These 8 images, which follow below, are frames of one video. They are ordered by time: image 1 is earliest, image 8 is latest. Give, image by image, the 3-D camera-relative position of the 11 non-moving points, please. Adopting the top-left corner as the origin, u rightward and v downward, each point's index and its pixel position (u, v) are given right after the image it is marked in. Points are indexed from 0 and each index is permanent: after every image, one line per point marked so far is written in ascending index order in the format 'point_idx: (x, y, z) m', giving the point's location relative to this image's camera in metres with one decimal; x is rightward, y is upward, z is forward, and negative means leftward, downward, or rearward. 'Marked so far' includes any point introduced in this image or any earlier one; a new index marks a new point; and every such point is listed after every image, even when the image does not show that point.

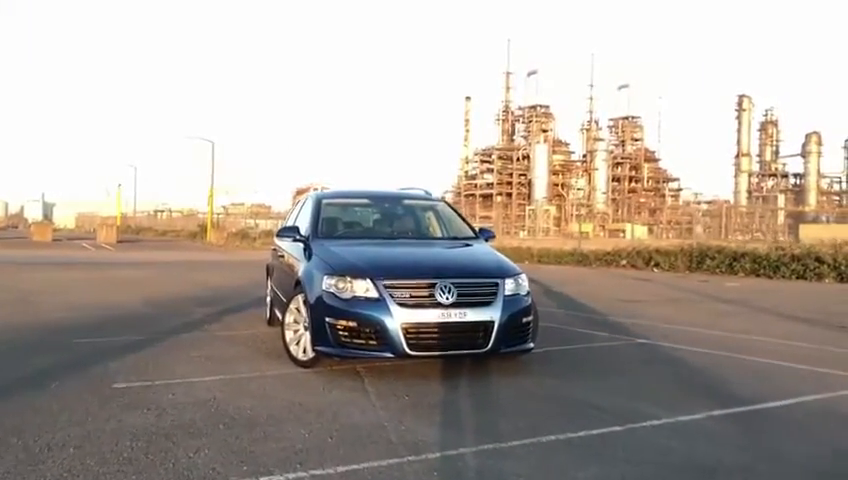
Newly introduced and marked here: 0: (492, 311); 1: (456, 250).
0: (+0.6, -0.7, +7.6) m
1: (+0.4, -0.1, +9.0) m
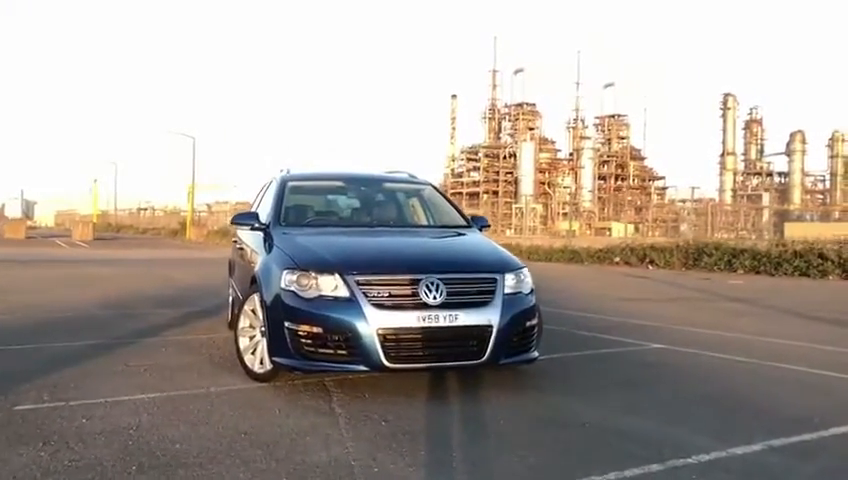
0: (+0.5, -0.6, +6.2) m
1: (+0.2, 0.0, +7.6) m
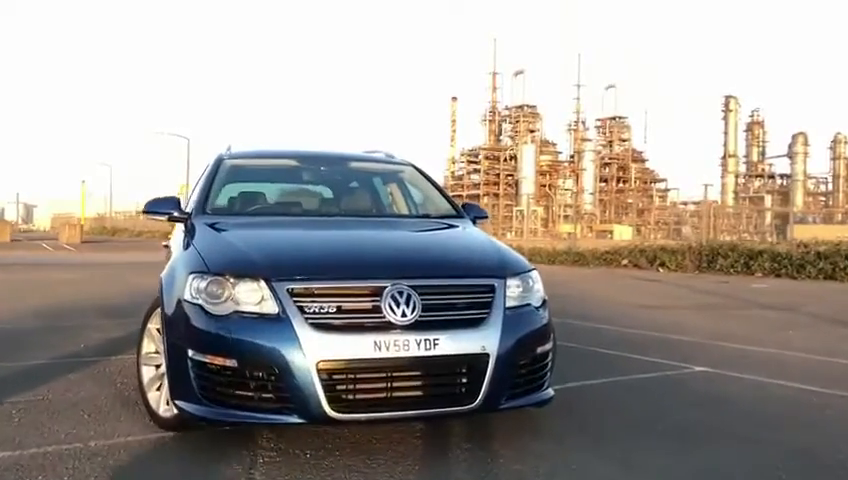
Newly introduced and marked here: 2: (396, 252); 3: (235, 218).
0: (+0.3, -0.5, +4.3) m
1: (0.0, 0.0, +5.7) m
2: (-0.2, -0.1, +5.0) m
3: (-1.4, +0.2, +5.8) m
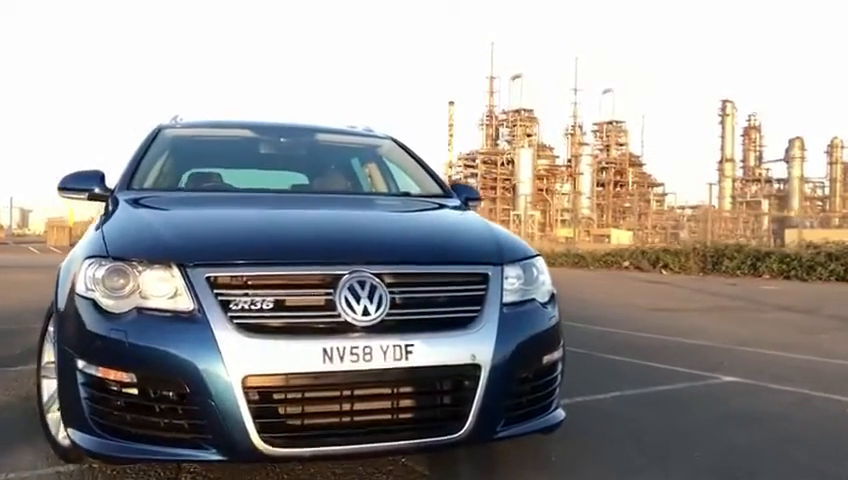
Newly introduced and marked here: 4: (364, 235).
0: (+0.2, -0.4, +3.2) m
1: (-0.1, +0.1, +4.6) m
2: (-0.3, +0.1, +3.9) m
3: (-1.5, +0.3, +4.7) m
4: (-0.3, 0.0, +3.7) m
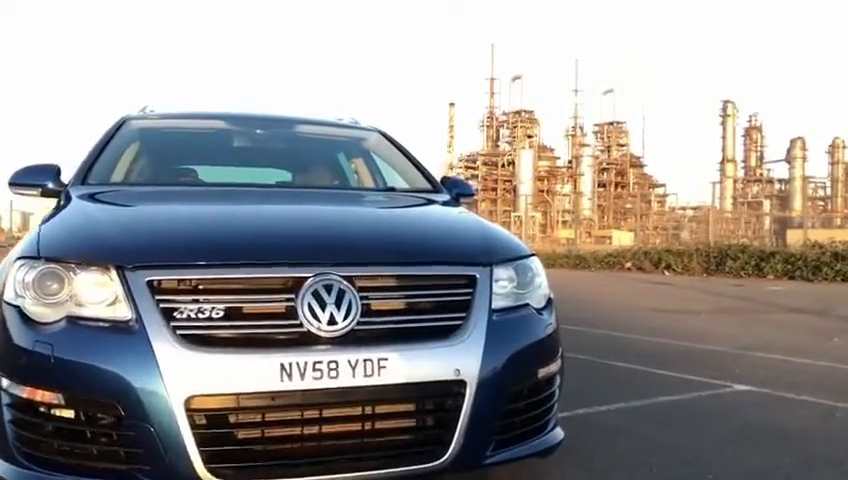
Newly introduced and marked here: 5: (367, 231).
0: (+0.1, -0.4, +2.8) m
1: (-0.2, +0.1, +4.2) m
2: (-0.4, +0.1, +3.5) m
3: (-1.6, +0.3, +4.3) m
4: (-0.4, 0.0, +3.3) m
5: (-0.2, 0.0, +3.4) m
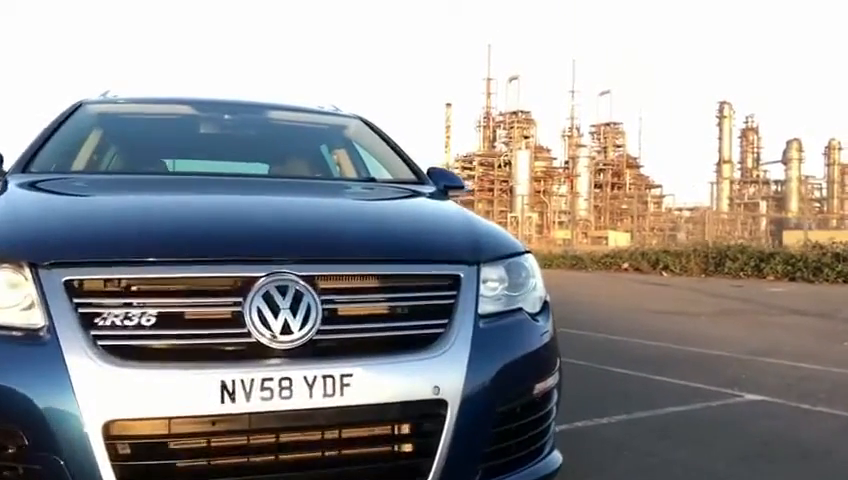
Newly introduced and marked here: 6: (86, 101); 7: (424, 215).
0: (0.0, -0.4, +2.4) m
1: (-0.3, +0.2, +3.8) m
2: (-0.5, +0.1, +3.1) m
3: (-1.7, +0.3, +3.9) m
4: (-0.4, +0.1, +2.9) m
5: (-0.3, +0.1, +3.0) m
6: (-2.0, +0.8, +4.7) m
7: (0.0, +0.1, +3.7) m
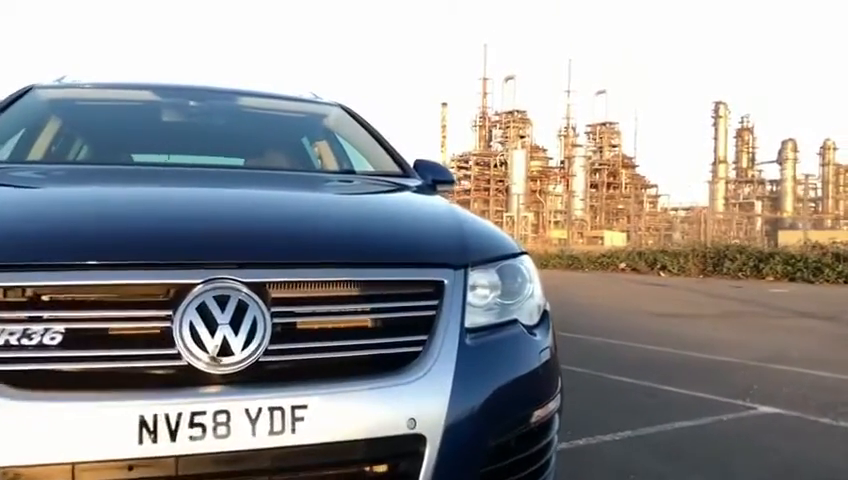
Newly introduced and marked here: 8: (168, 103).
0: (0.0, -0.4, +2.0) m
1: (-0.4, +0.2, +3.4) m
2: (-0.5, +0.1, +2.7) m
3: (-1.7, +0.3, +3.4) m
4: (-0.5, +0.1, +2.5) m
5: (-0.4, +0.1, +2.6) m
6: (-2.0, +0.8, +4.2) m
7: (-0.1, +0.1, +3.2) m
8: (-1.4, +0.7, +4.4) m
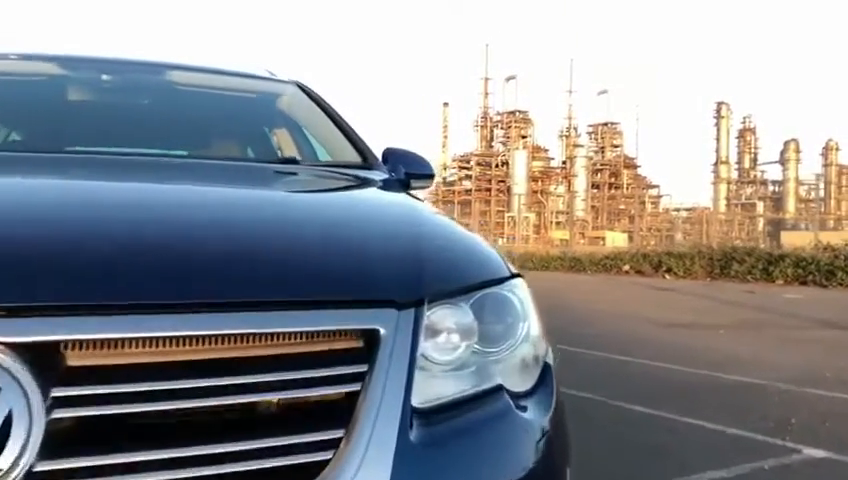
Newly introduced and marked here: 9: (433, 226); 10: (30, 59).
0: (-0.1, -0.4, +1.1) m
1: (-0.5, +0.1, +2.5) m
2: (-0.7, 0.0, +1.8) m
3: (-1.9, +0.3, +2.6) m
4: (-0.6, 0.0, +1.6) m
5: (-0.5, 0.0, +1.7) m
6: (-2.2, +0.8, +3.4) m
7: (-0.2, +0.1, +2.4) m
8: (-1.5, +0.7, +3.6) m
9: (0.0, 0.0, +2.2) m
10: (-1.8, +0.8, +3.7) m
